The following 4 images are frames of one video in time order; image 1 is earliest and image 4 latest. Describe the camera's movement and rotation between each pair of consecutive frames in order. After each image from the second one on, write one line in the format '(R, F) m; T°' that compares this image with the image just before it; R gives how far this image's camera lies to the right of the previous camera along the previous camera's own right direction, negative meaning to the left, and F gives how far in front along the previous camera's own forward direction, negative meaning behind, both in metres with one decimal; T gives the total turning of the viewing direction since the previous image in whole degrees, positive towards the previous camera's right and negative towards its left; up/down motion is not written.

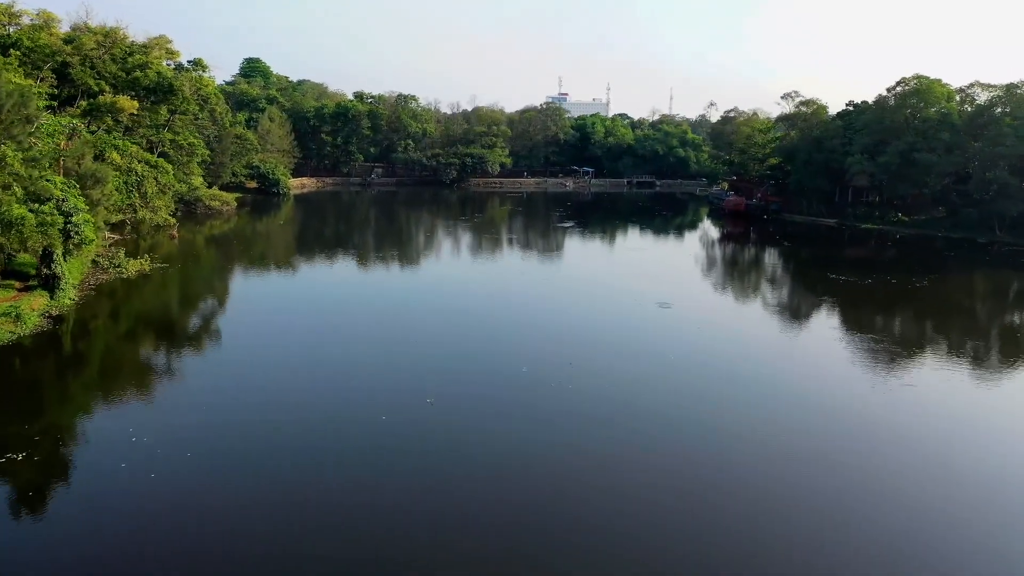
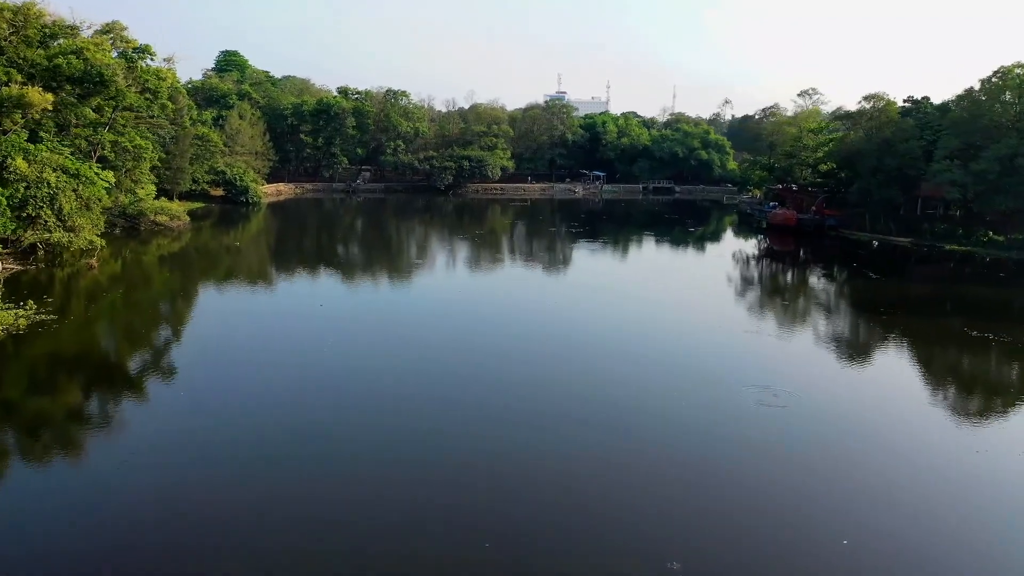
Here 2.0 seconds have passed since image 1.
(-0.2, +3.4) m; 0°
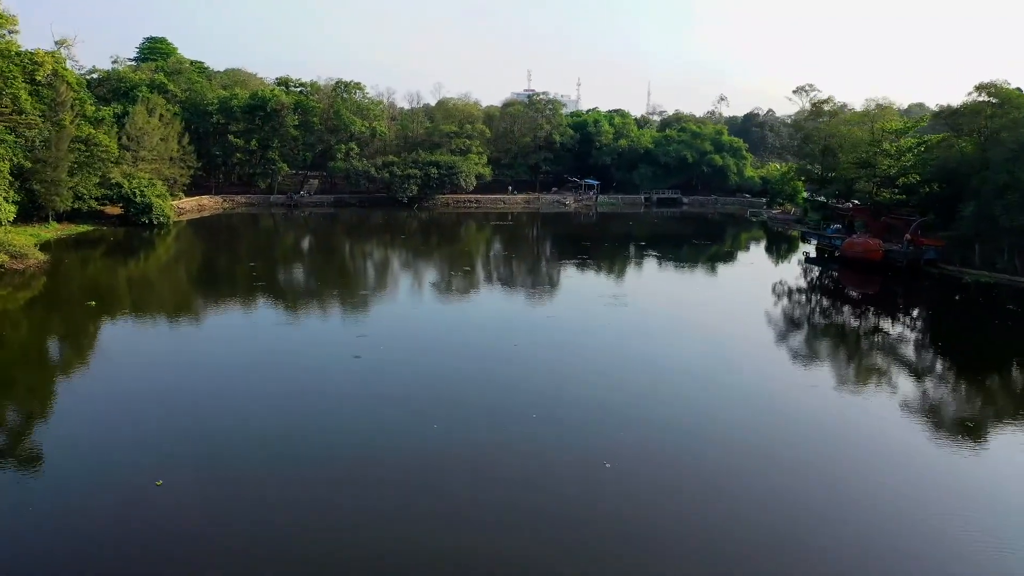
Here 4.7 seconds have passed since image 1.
(-0.3, +4.8) m; +3°
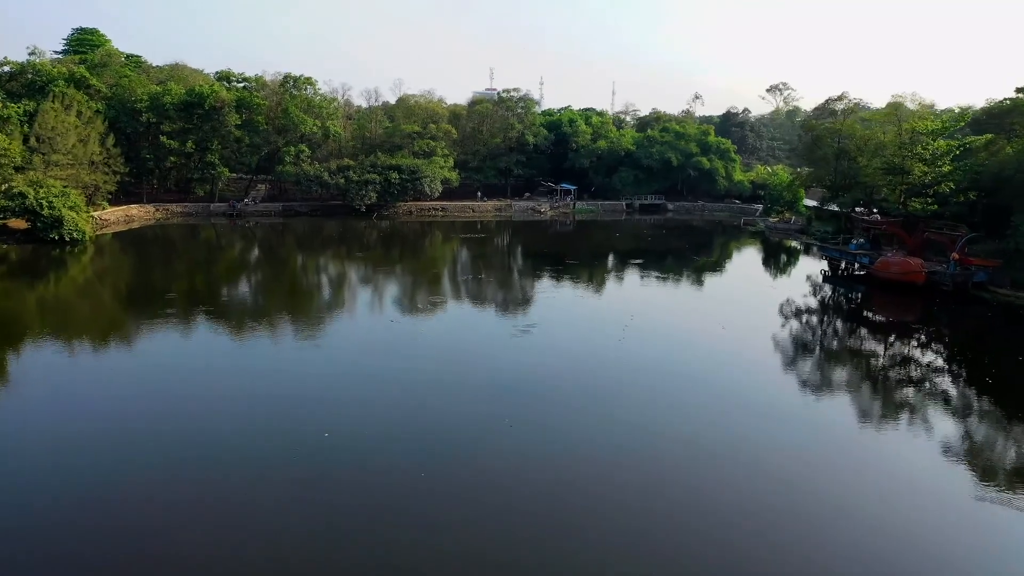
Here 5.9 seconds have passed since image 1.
(-0.3, +2.2) m; +3°
